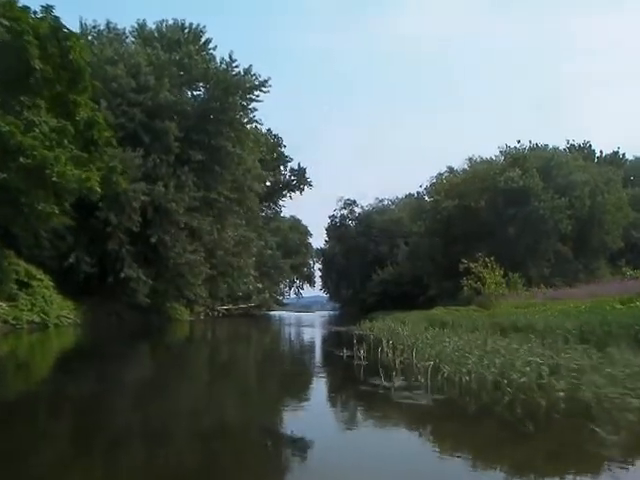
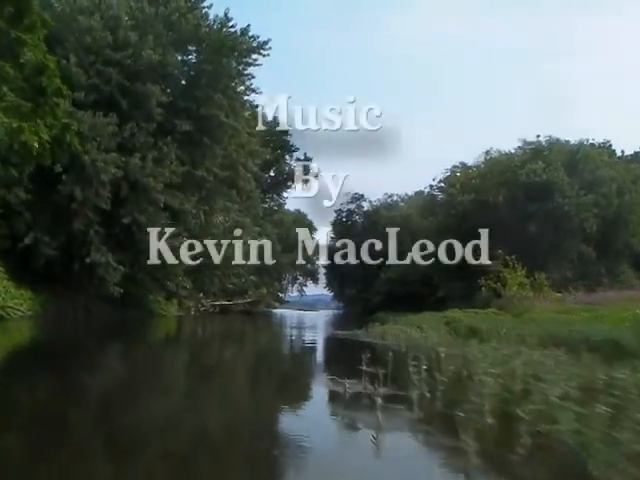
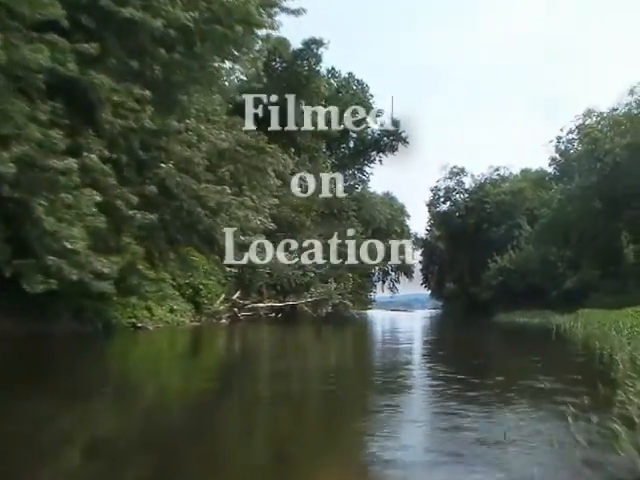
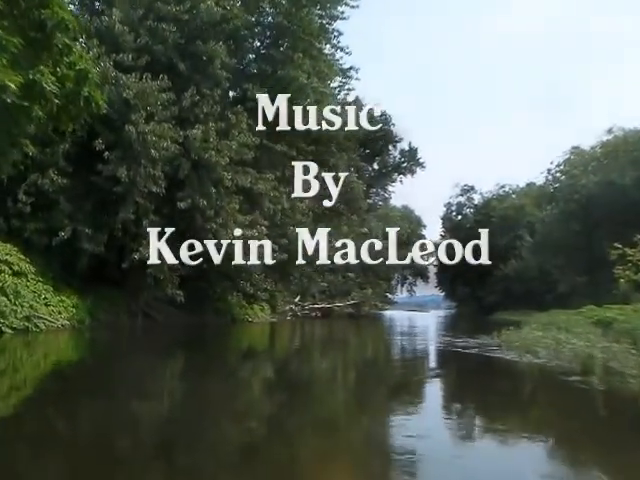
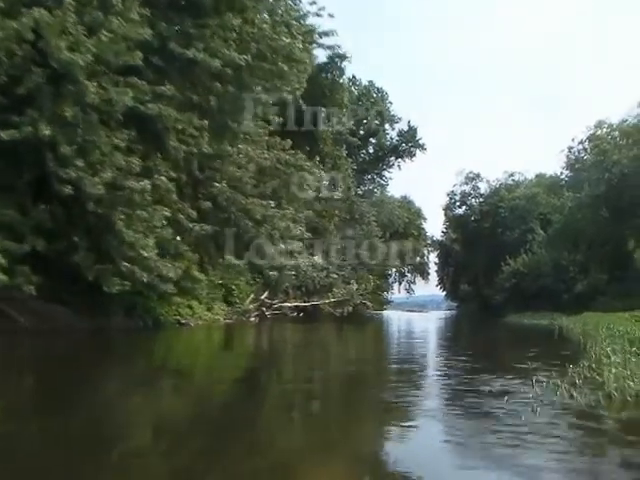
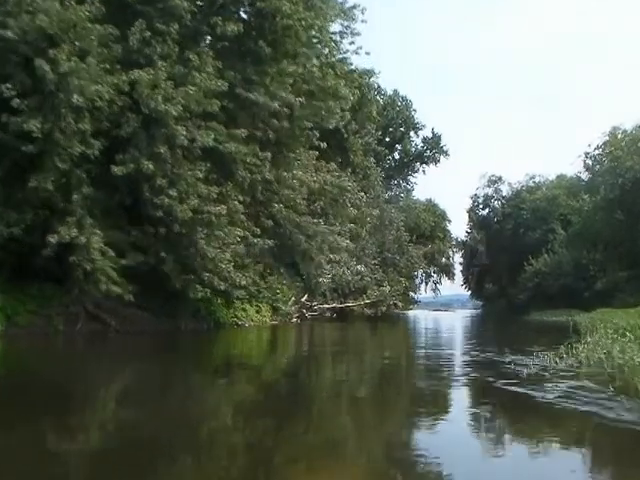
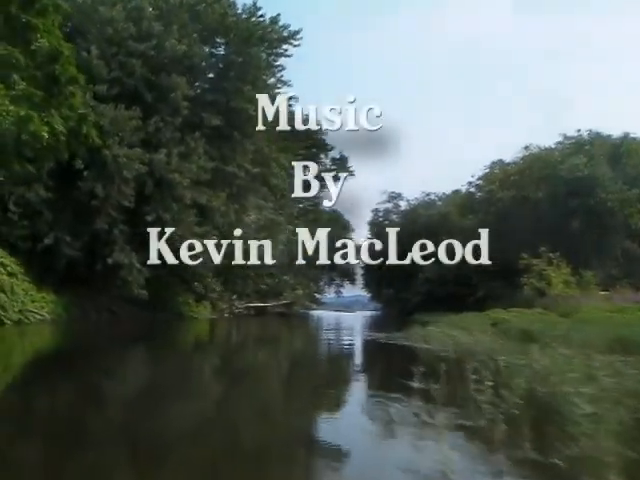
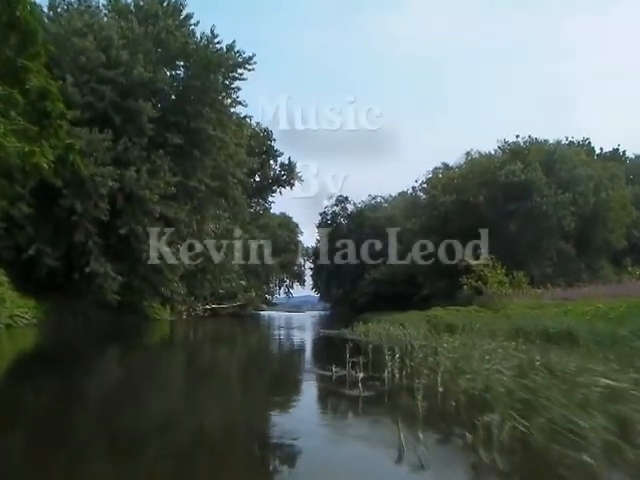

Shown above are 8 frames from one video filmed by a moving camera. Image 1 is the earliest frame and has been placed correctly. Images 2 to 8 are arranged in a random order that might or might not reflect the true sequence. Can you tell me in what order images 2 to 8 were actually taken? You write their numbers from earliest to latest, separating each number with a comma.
8, 2, 7, 4, 6, 5, 3
